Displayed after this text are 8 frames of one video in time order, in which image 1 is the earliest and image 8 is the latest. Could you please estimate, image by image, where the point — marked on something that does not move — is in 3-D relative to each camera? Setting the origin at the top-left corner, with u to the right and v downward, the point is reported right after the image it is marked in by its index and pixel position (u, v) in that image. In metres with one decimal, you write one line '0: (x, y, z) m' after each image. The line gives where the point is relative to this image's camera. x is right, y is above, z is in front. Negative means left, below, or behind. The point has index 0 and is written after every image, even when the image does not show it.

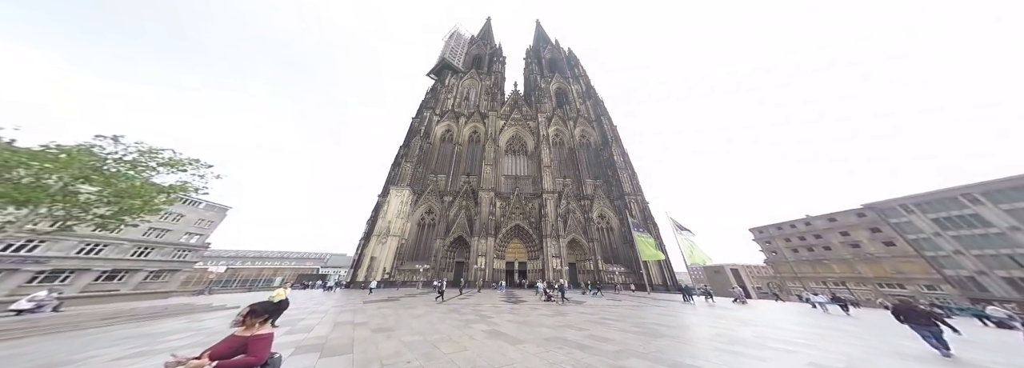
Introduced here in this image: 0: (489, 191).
0: (-1.9, -0.6, +16.8) m
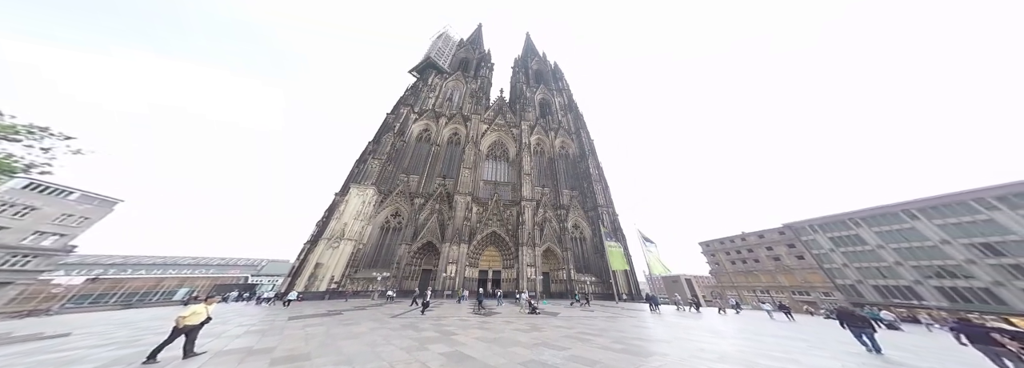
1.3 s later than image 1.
0: (-3.9, -1.0, +16.2) m
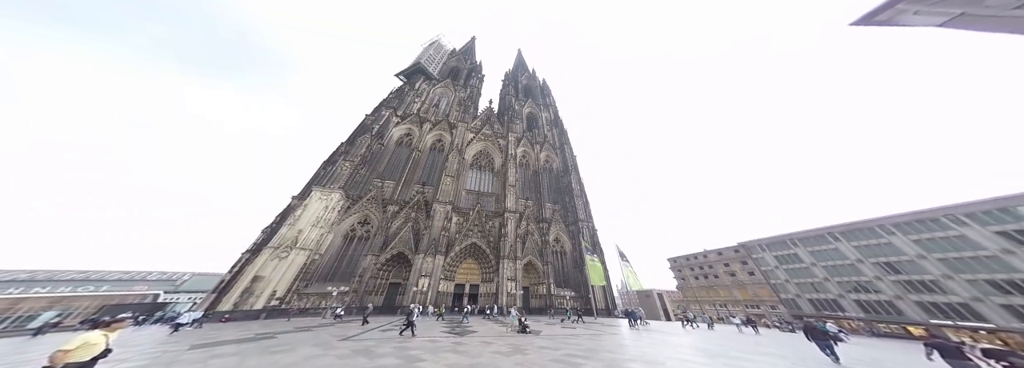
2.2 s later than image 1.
0: (-5.4, -1.6, +15.5) m
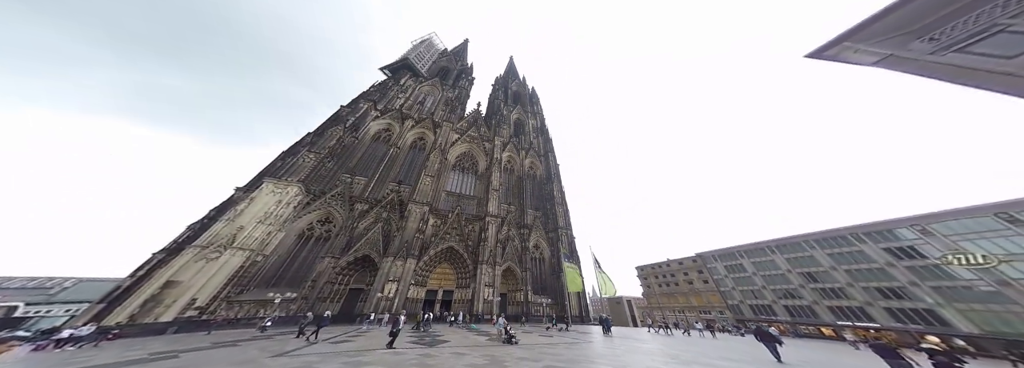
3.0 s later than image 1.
0: (-6.9, -1.6, +14.7) m
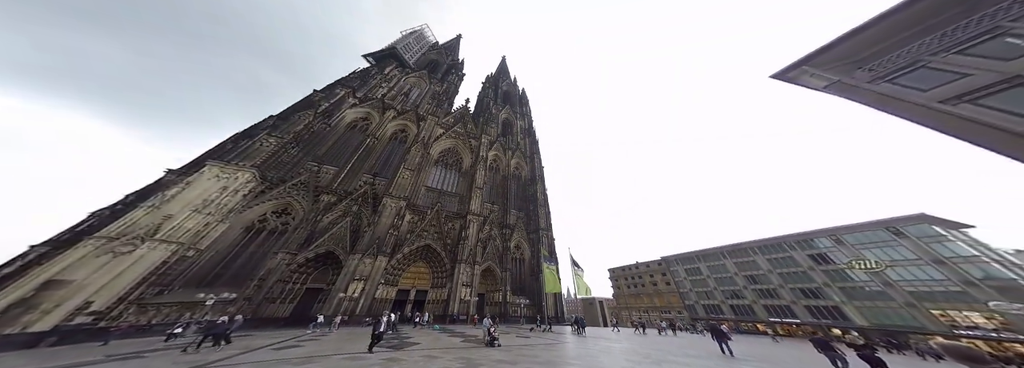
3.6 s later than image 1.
0: (-8.3, -1.1, +13.9) m
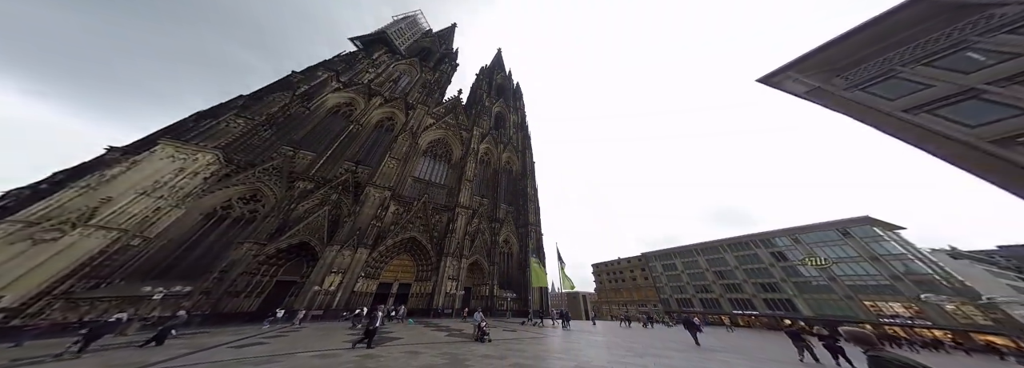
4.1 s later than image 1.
0: (-9.1, -0.4, +13.3) m
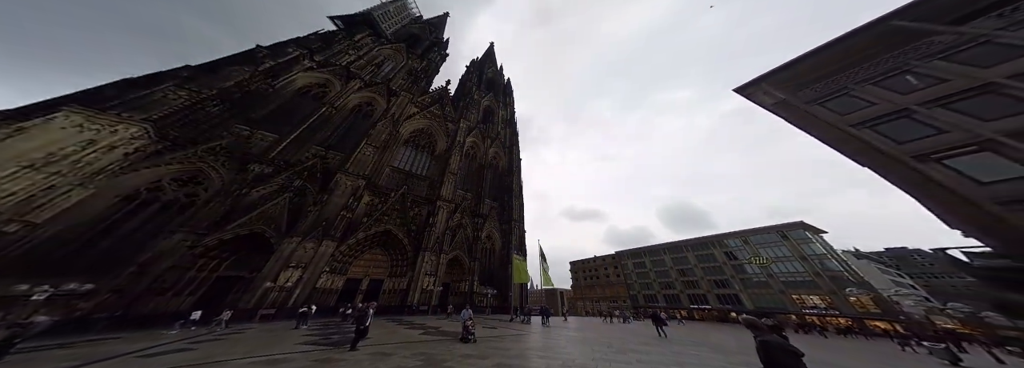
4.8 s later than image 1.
0: (-10.2, +0.3, +12.3) m
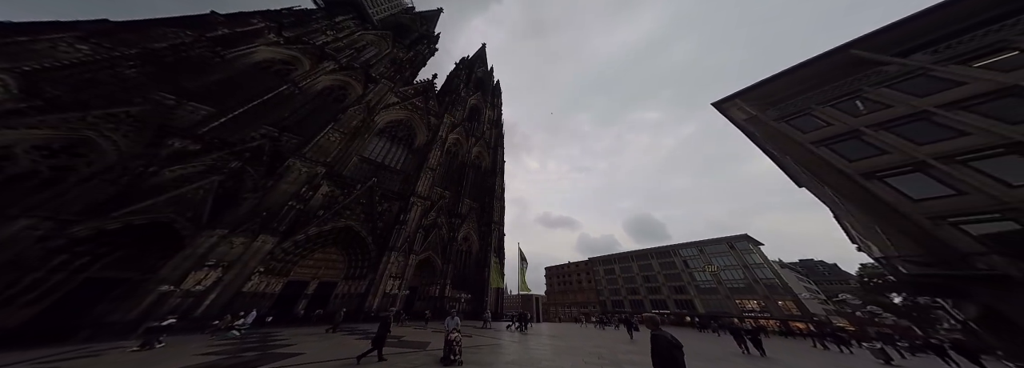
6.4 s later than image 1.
0: (-11.4, +1.0, +10.7) m
